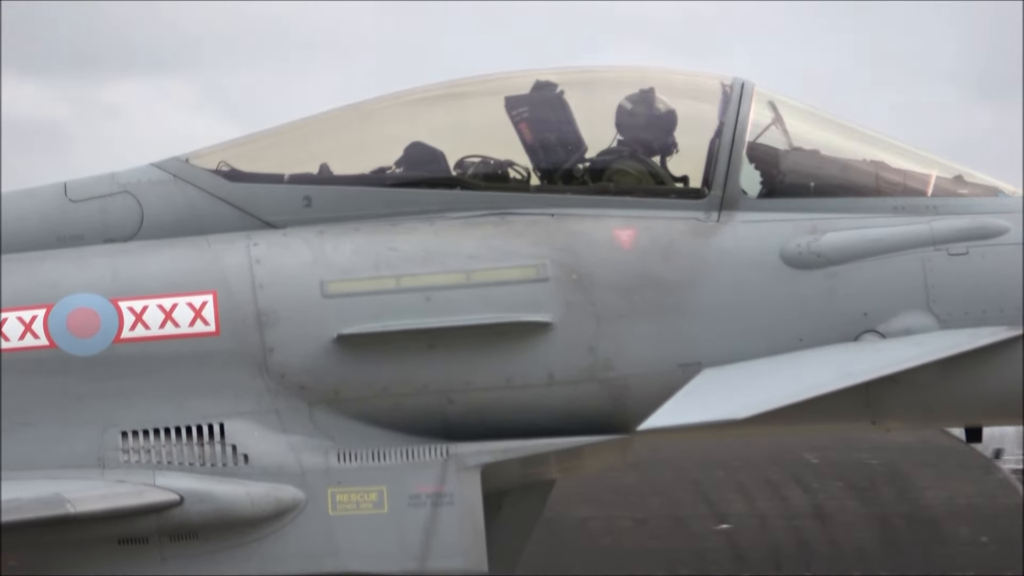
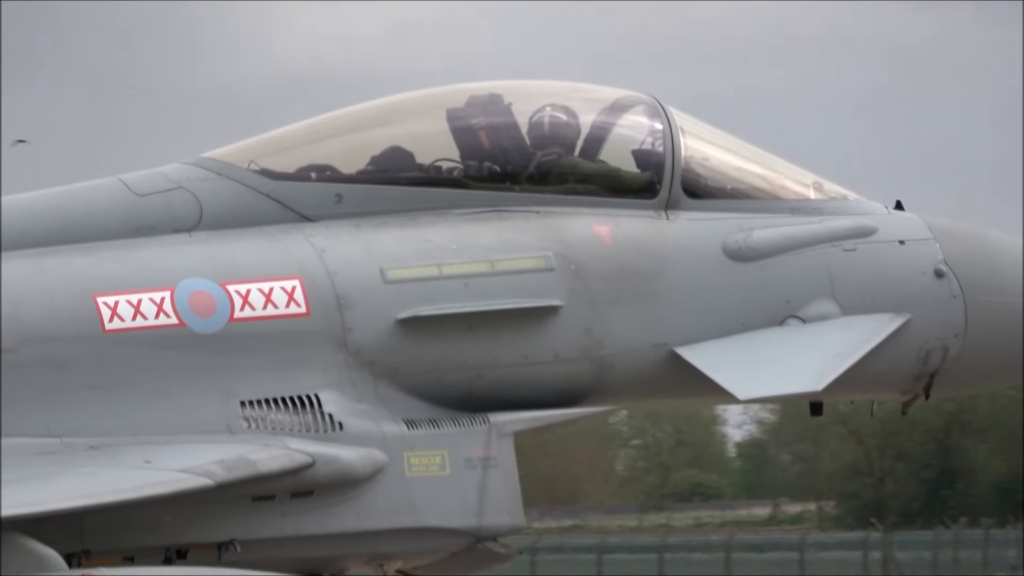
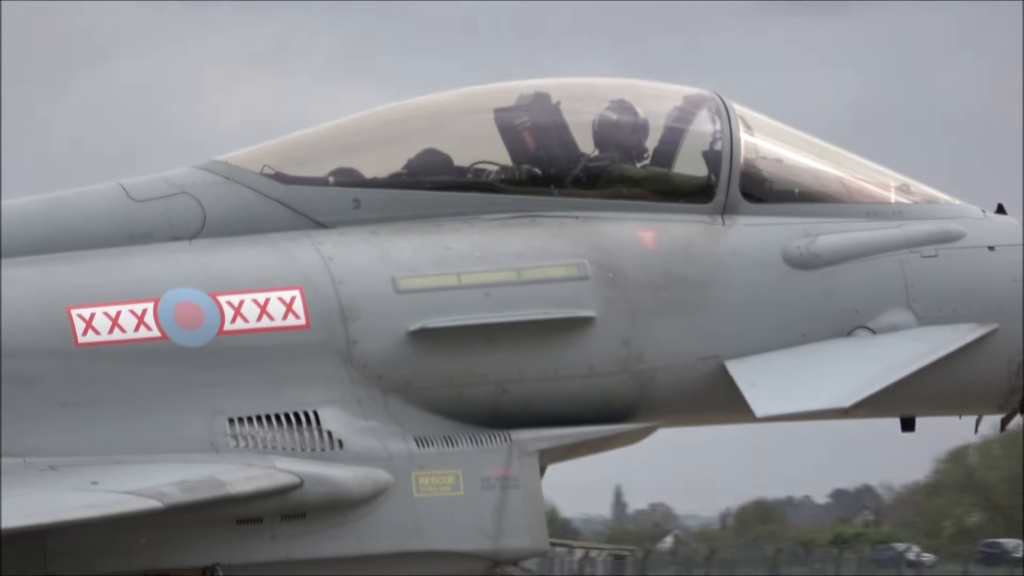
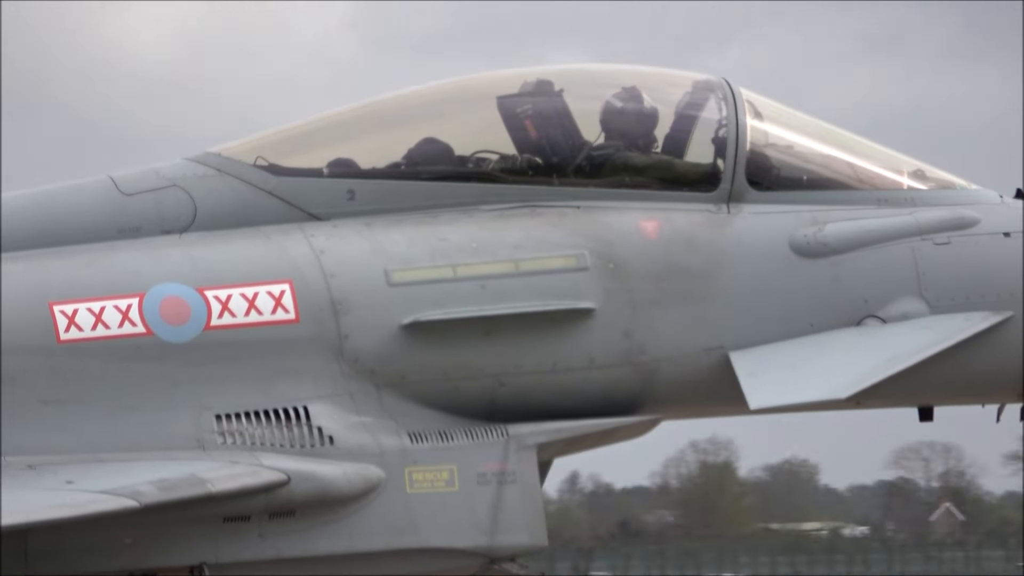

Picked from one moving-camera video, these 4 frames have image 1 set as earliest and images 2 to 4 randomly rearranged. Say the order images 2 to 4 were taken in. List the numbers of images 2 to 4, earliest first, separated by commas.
4, 3, 2
